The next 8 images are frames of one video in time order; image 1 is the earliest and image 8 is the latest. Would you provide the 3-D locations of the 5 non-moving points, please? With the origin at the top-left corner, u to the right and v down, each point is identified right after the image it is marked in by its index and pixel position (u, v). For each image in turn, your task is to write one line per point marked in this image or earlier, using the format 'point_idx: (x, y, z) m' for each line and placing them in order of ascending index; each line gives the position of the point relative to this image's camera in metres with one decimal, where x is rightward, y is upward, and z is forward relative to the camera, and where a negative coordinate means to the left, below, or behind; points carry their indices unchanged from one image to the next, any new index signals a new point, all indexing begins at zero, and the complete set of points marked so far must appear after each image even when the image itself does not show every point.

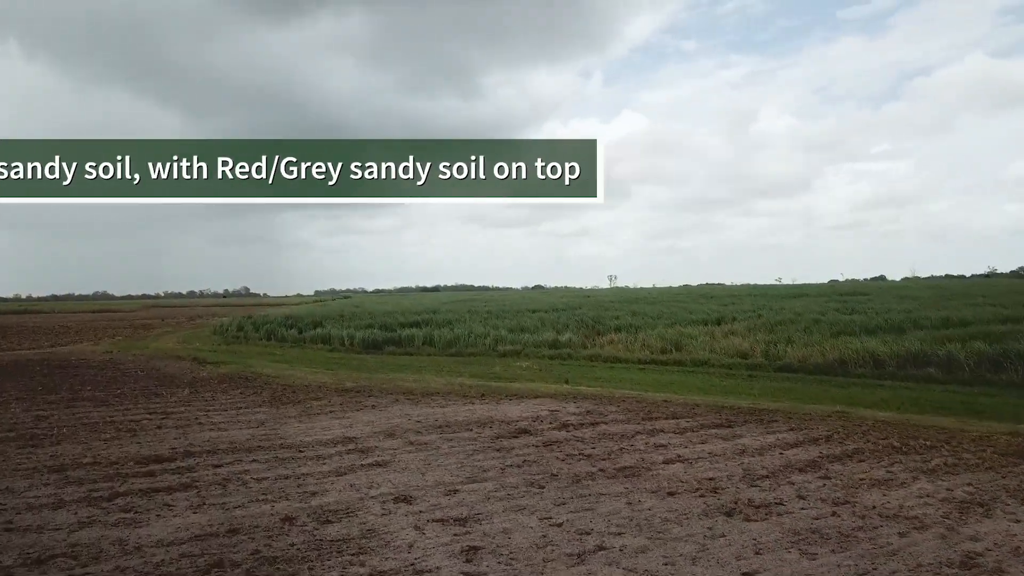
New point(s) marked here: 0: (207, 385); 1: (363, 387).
0: (-2.9, -0.9, +7.6) m
1: (-1.3, -0.9, +7.0) m
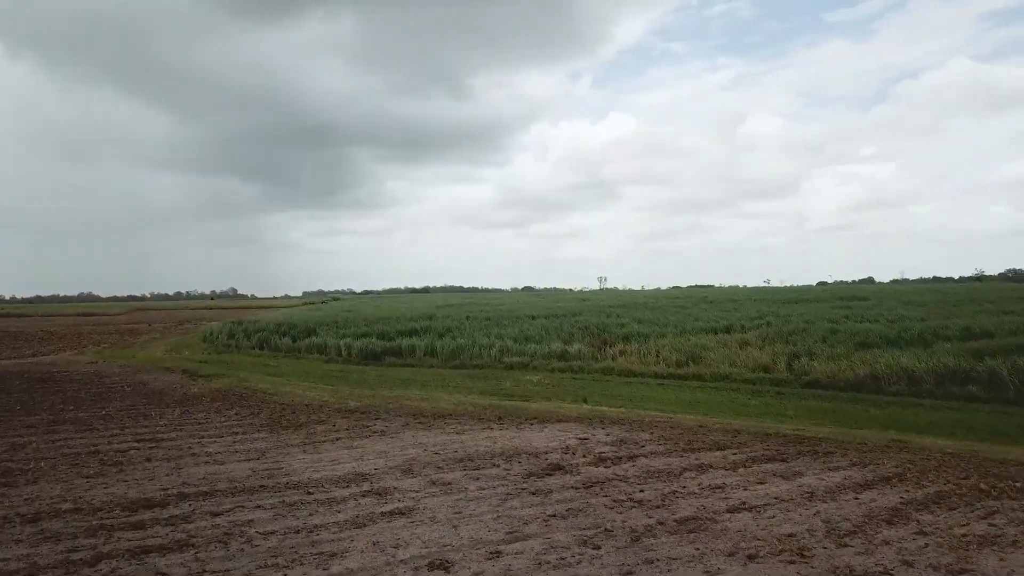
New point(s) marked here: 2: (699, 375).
0: (-2.8, -1.0, +7.1) m
1: (-1.2, -1.0, +6.5) m
2: (+1.9, -0.9, +8.3) m
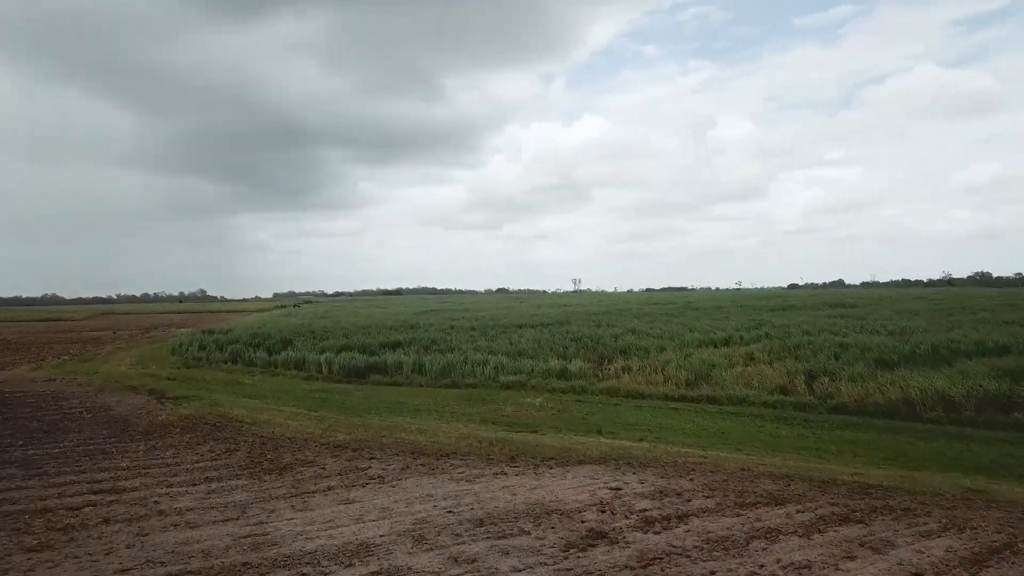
0: (-2.7, -1.2, +6.4) m
1: (-1.1, -1.1, +5.8) m
2: (+1.9, -1.1, +7.7) m
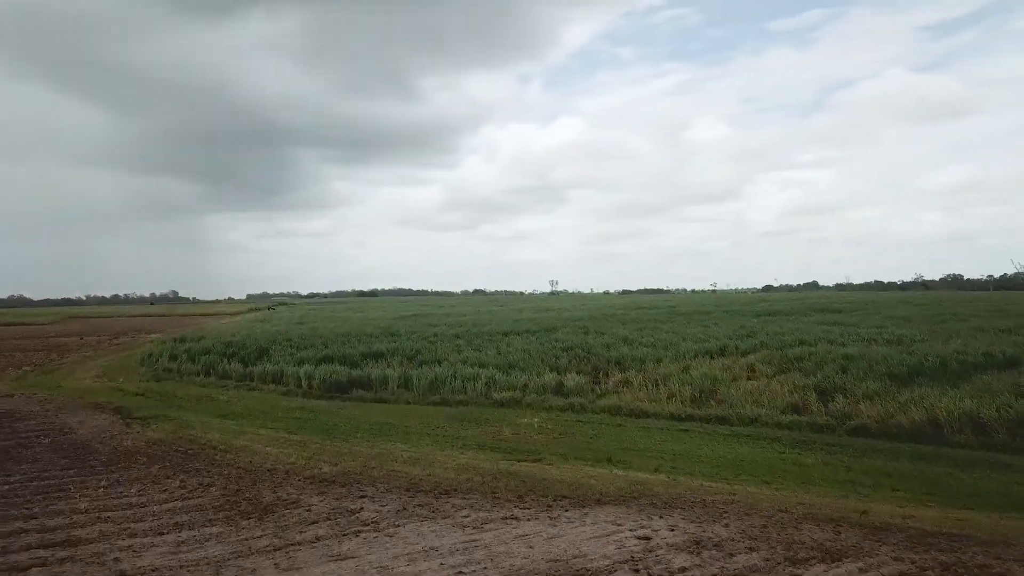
0: (-2.7, -1.3, +5.8) m
1: (-1.1, -1.2, +5.3) m
2: (+1.9, -1.2, +7.2) m
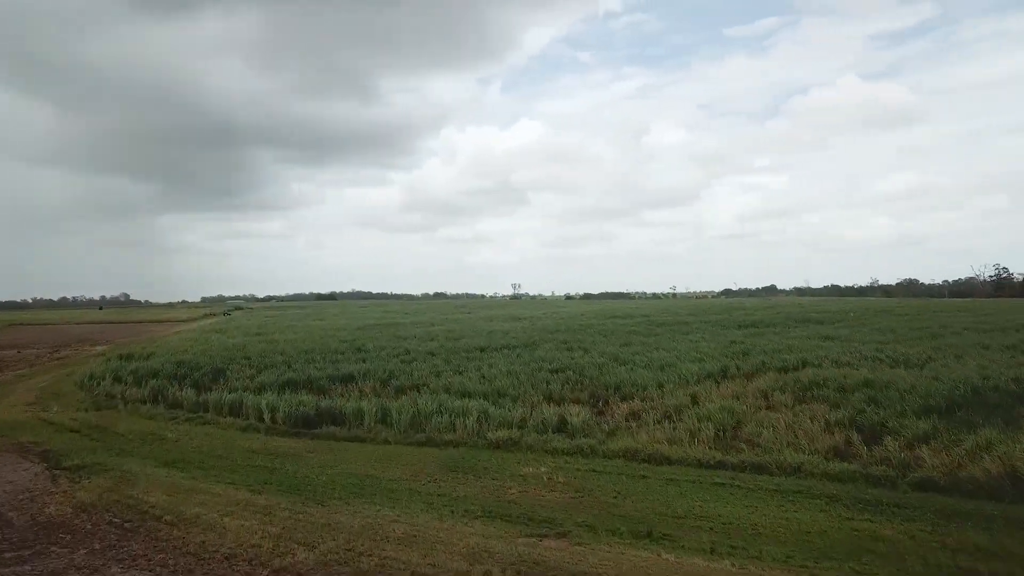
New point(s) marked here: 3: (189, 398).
0: (-2.6, -1.5, +4.5) m
1: (-0.9, -1.4, +4.1) m
2: (+1.9, -1.4, +6.2) m
3: (-4.1, -1.4, +10.2) m
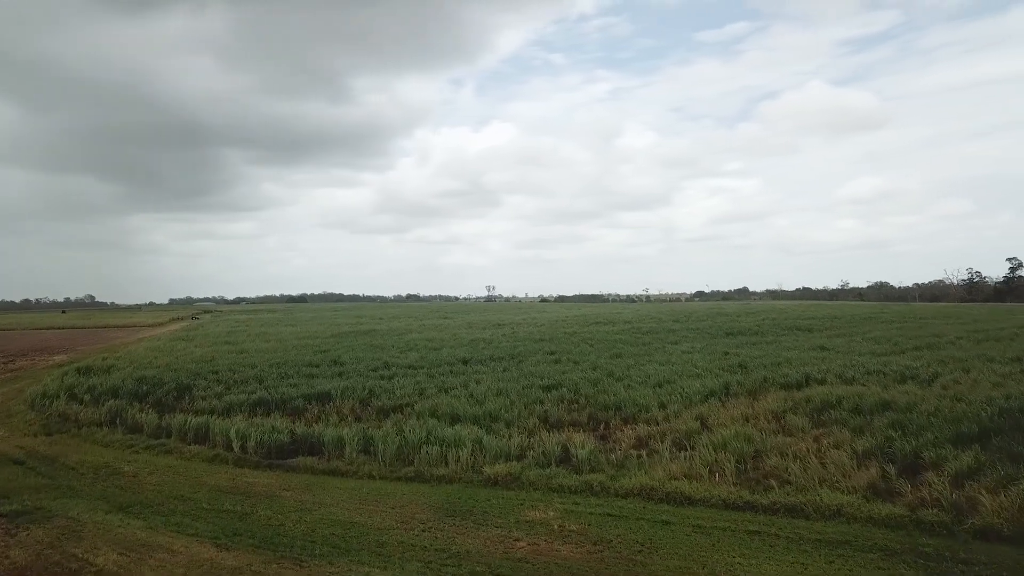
0: (-2.5, -1.6, +3.7) m
1: (-0.8, -1.6, +3.4) m
2: (+2.0, -1.5, +5.5) m
3: (-4.2, -1.5, +9.4) m
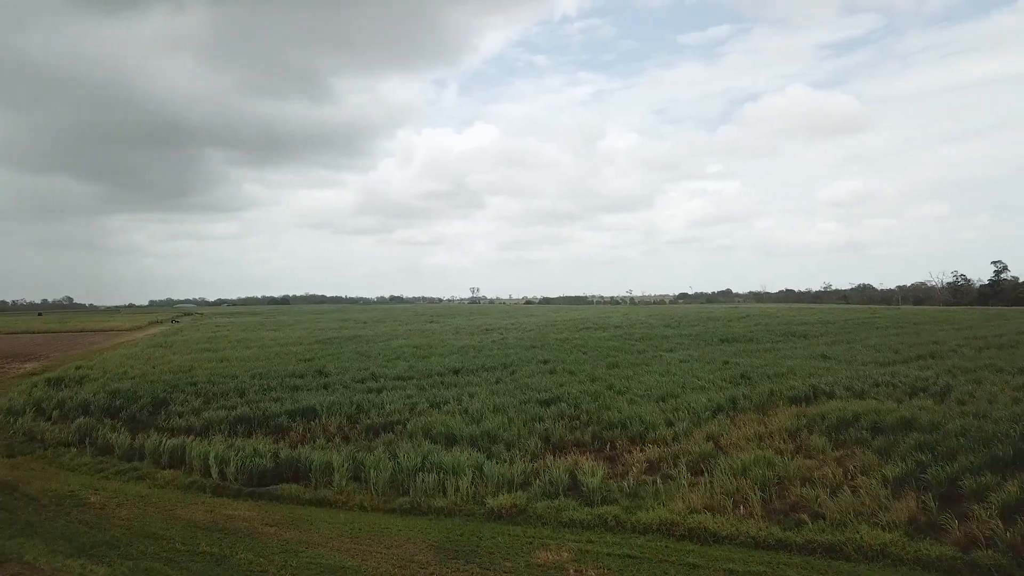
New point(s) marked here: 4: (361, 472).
0: (-2.4, -1.7, +3.1) m
1: (-0.7, -1.7, +2.8) m
2: (+2.0, -1.6, +5.0) m
3: (-4.2, -1.6, +8.7) m
4: (-1.3, -1.6, +7.1) m
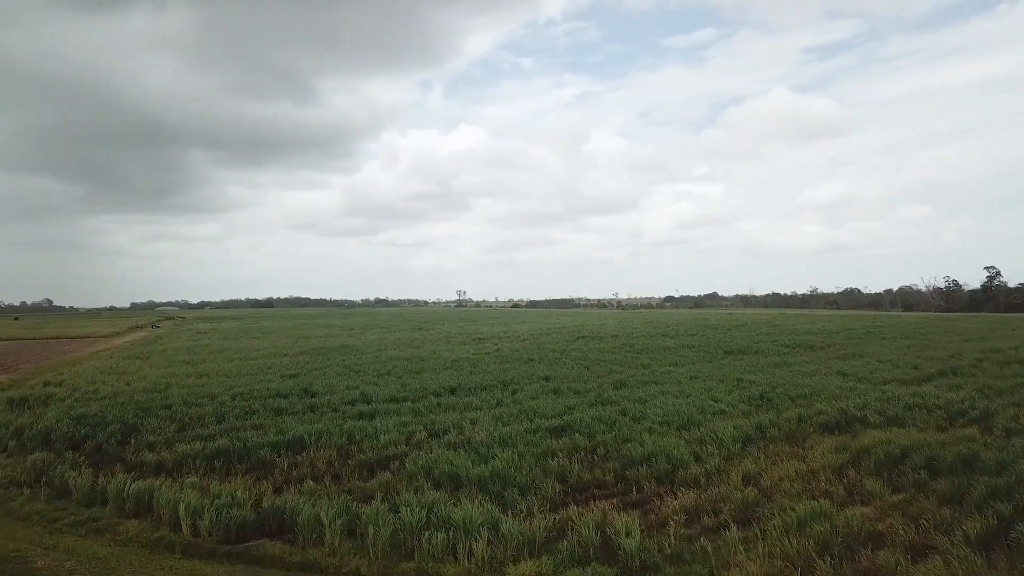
0: (-2.2, -1.9, +2.1) m
1: (-0.5, -1.9, +1.8) m
2: (+2.2, -1.8, +4.1) m
3: (-4.1, -1.8, +7.7) m
4: (-1.2, -1.8, +6.1) m
